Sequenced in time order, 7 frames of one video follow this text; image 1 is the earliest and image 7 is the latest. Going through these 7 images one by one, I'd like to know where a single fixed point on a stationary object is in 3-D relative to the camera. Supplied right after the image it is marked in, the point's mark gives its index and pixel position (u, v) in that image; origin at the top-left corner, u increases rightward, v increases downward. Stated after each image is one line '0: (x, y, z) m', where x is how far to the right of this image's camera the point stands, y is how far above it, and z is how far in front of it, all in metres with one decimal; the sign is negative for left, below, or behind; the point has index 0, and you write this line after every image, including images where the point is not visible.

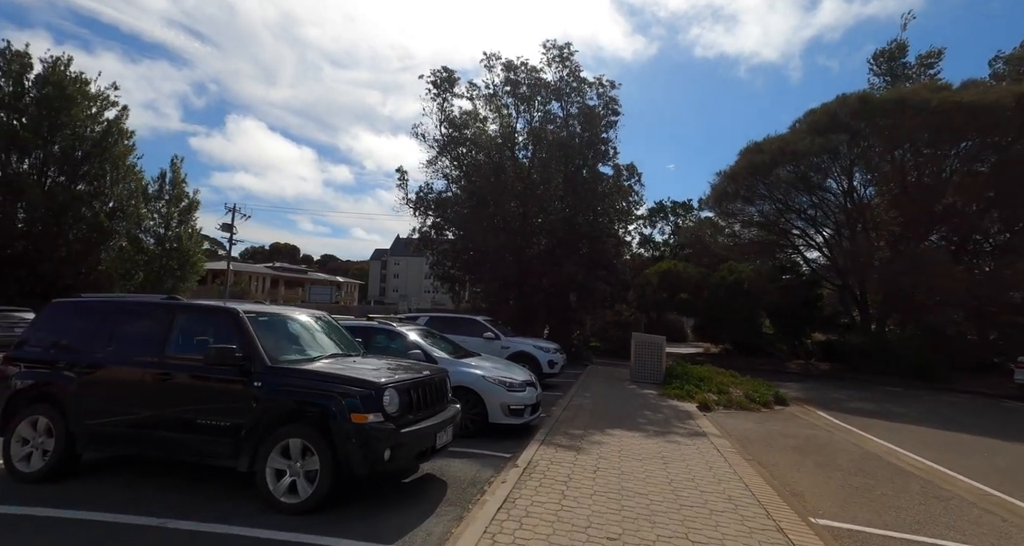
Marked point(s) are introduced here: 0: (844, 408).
0: (+9.7, -3.9, +14.4) m
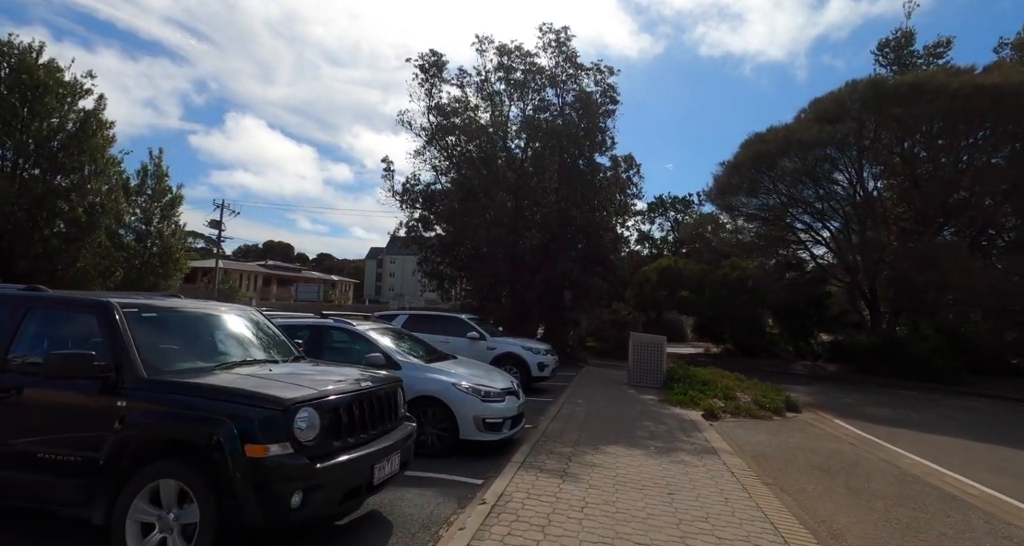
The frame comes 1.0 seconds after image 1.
0: (+9.3, -3.8, +13.2) m
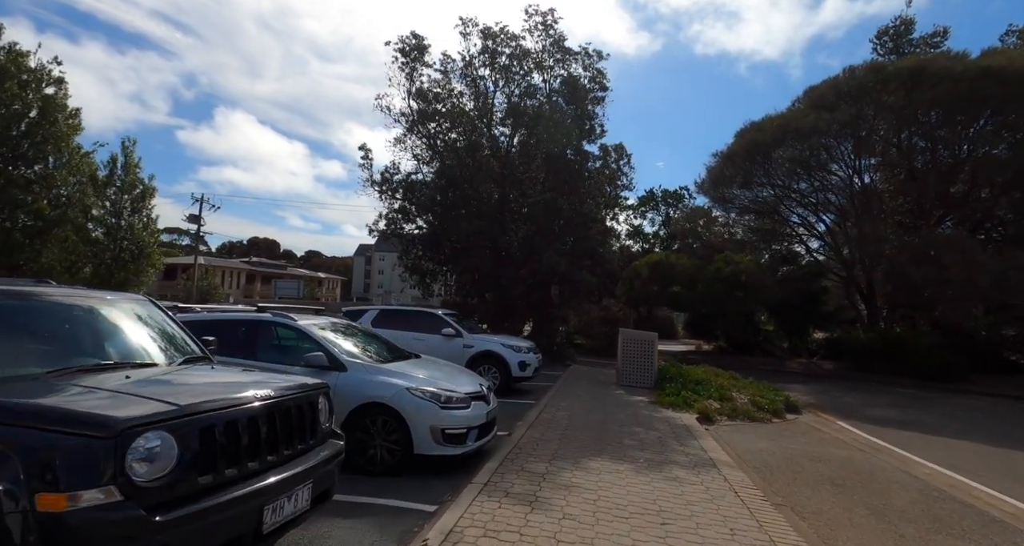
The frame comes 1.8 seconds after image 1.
0: (+8.8, -3.5, +12.4) m
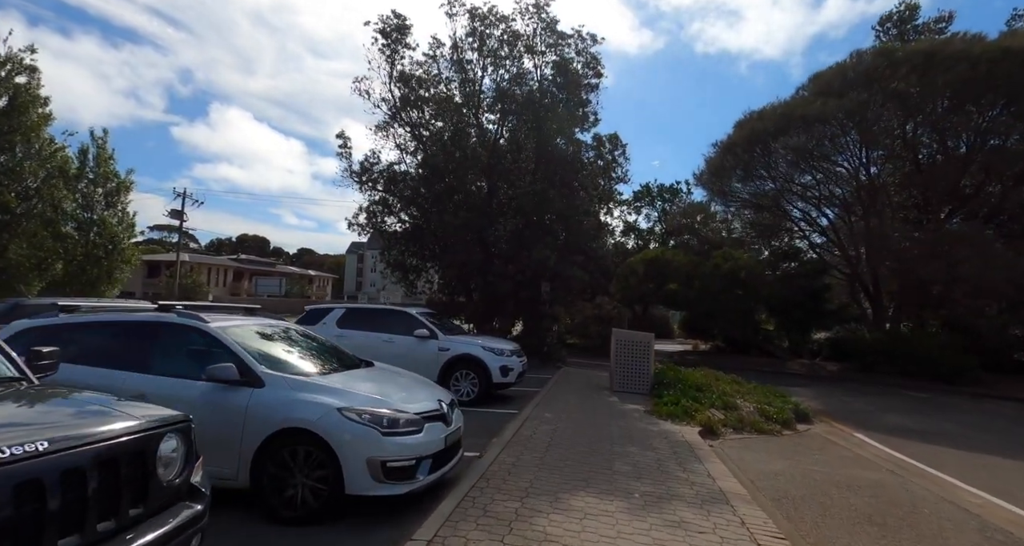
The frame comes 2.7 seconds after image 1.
0: (+8.4, -3.4, +11.2) m
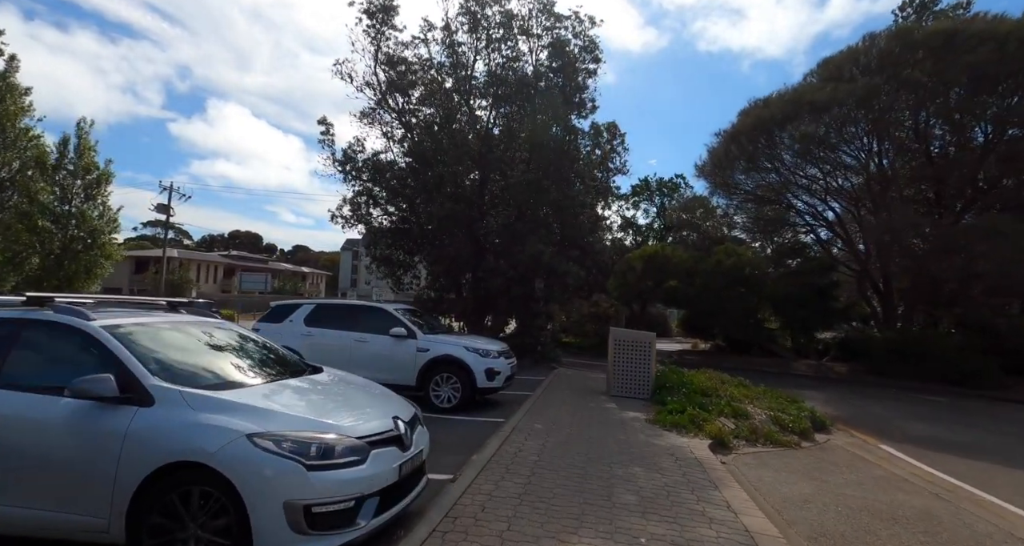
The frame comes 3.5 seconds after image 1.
0: (+8.1, -3.3, +10.2) m
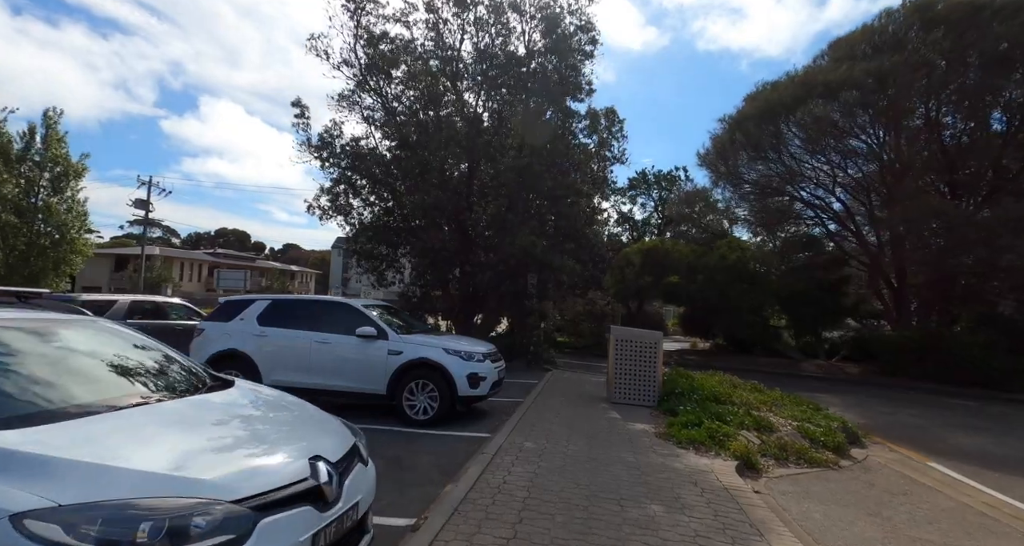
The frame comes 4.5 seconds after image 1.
0: (+7.9, -3.1, +8.9) m
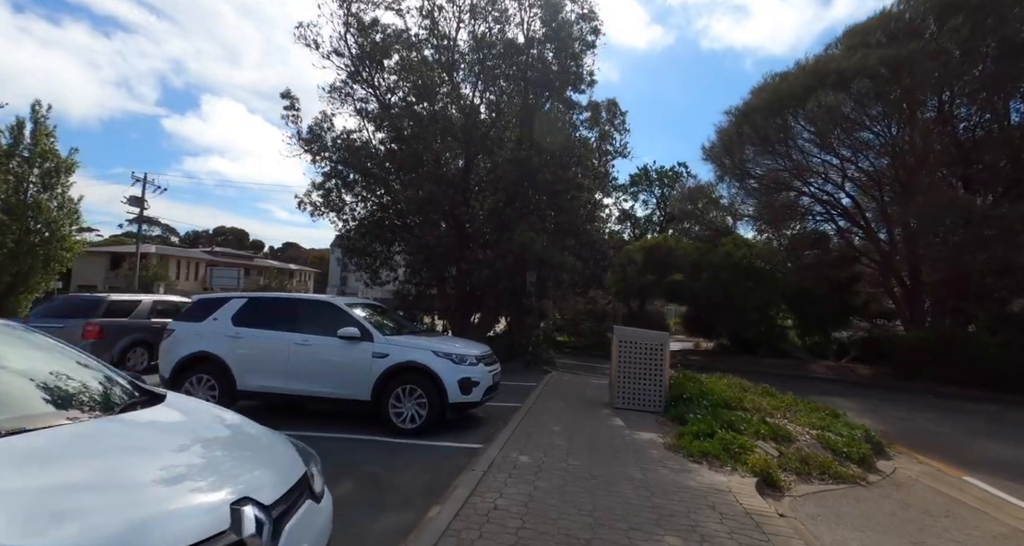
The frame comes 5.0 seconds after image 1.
0: (+7.8, -3.1, +8.2) m
